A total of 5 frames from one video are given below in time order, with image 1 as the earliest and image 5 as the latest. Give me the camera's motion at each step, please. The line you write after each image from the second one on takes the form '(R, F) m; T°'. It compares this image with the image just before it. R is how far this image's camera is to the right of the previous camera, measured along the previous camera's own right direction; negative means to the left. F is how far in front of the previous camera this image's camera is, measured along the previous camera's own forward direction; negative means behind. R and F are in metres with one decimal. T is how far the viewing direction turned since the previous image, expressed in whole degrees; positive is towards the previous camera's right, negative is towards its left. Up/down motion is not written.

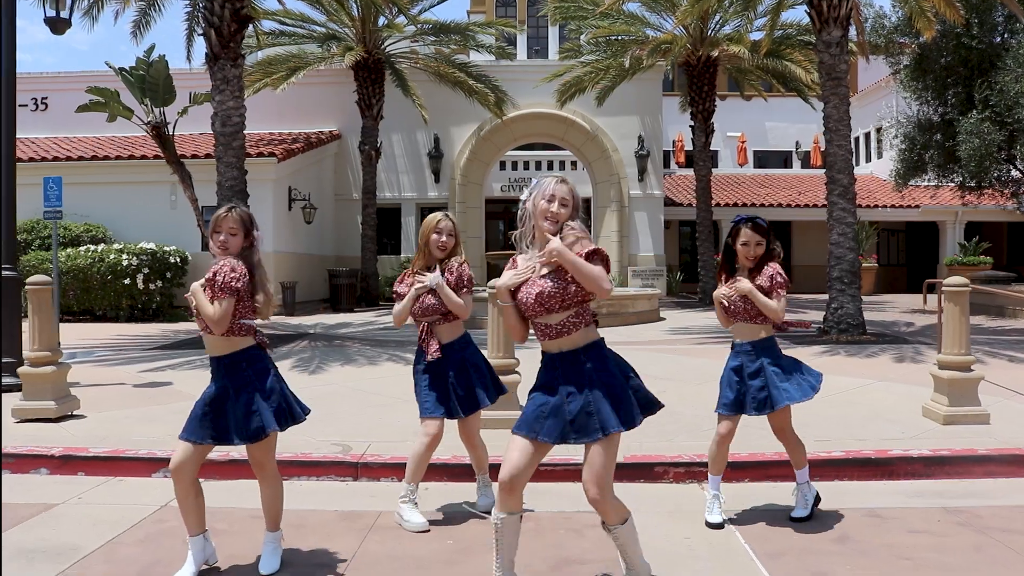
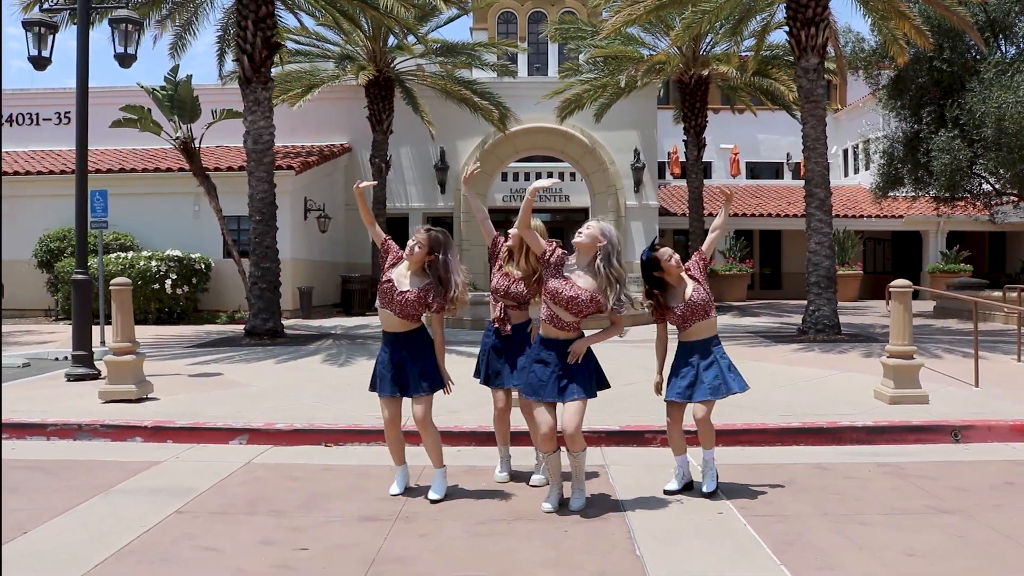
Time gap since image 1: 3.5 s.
(-0.2, -1.2) m; 0°
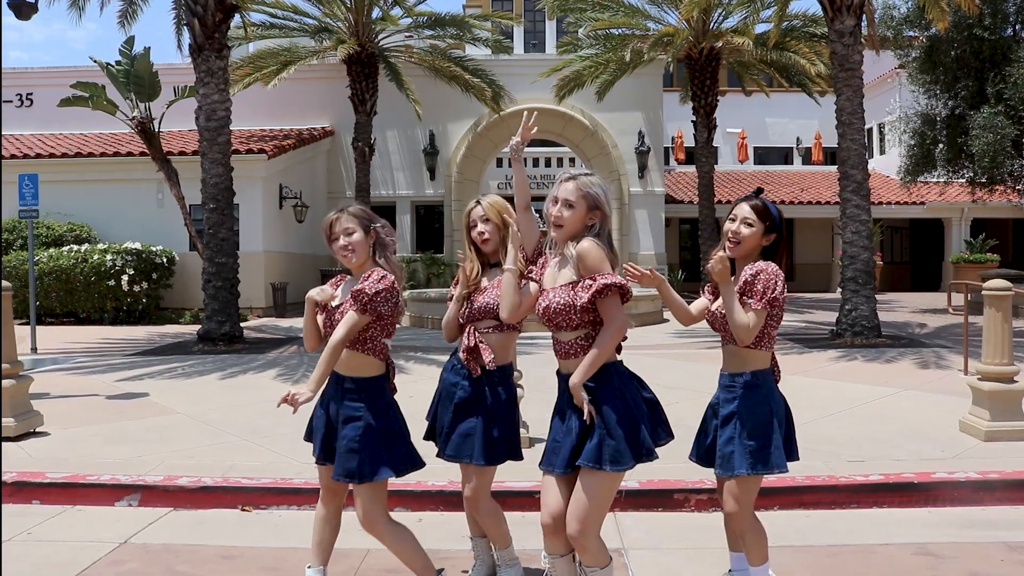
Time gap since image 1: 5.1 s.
(+0.1, +1.7) m; 0°
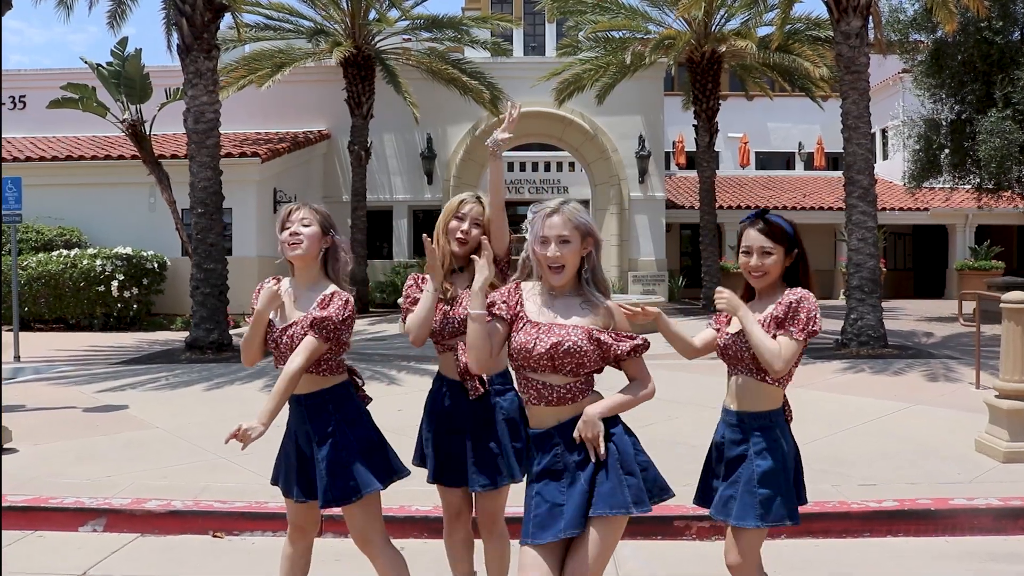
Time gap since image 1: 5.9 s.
(+0.1, +0.3) m; 0°
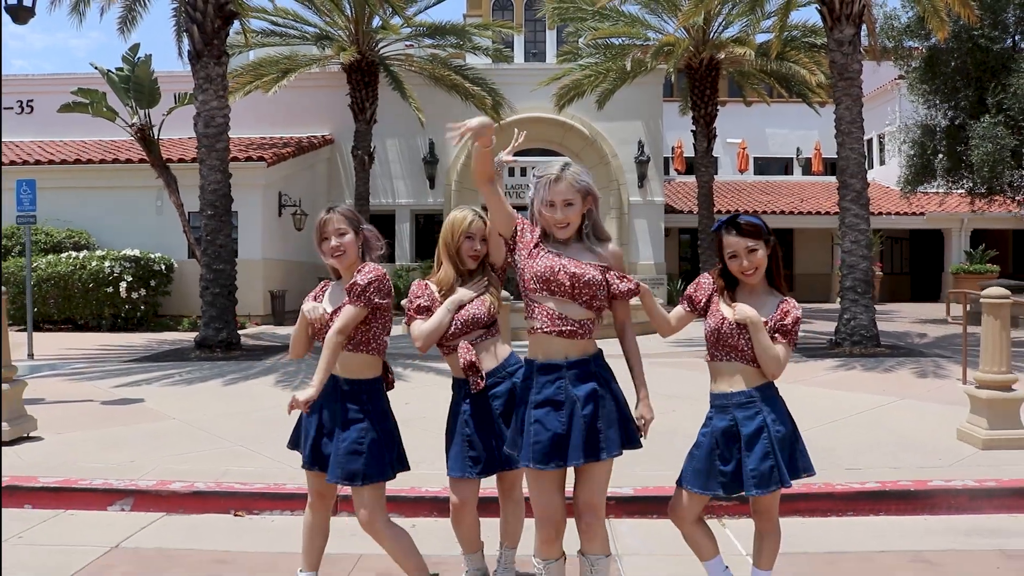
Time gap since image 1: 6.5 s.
(0.0, -0.3) m; 0°
